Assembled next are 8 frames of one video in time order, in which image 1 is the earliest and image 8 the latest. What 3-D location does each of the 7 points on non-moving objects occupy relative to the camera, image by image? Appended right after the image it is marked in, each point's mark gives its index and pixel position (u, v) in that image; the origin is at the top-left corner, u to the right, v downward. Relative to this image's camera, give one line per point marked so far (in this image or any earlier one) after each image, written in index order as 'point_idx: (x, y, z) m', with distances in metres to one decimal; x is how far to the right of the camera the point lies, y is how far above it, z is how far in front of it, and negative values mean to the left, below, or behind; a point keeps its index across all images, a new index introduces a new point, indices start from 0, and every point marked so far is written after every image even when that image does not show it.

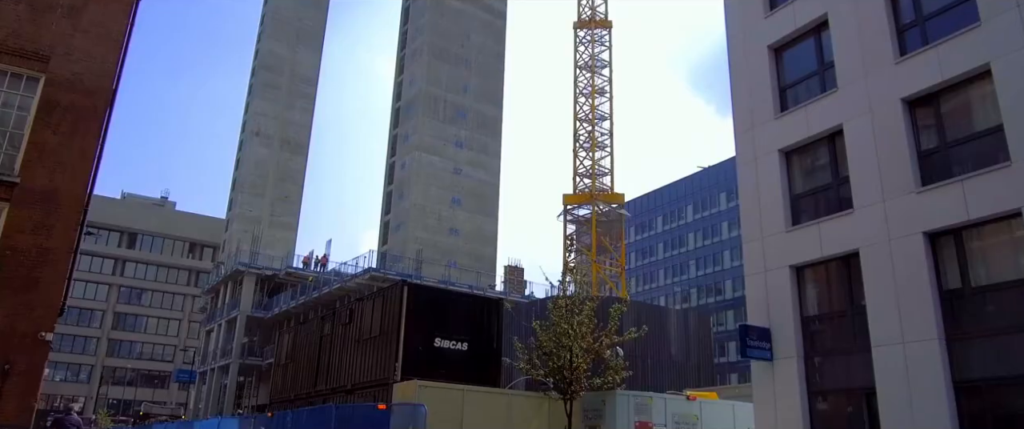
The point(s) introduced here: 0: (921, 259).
0: (+11.3, -1.2, +19.5) m
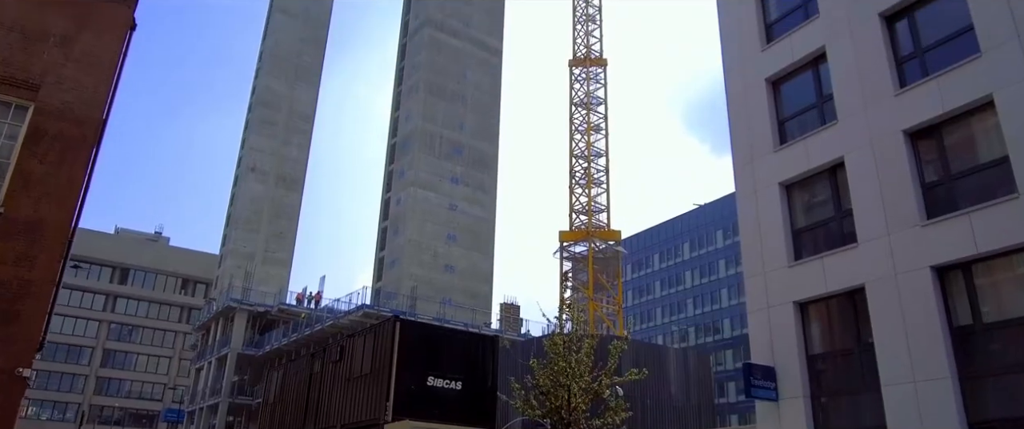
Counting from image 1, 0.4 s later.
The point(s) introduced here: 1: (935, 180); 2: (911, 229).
0: (+11.2, -2.1, +18.9) m
1: (+11.9, +1.0, +19.7) m
2: (+11.2, -0.4, +19.7) m
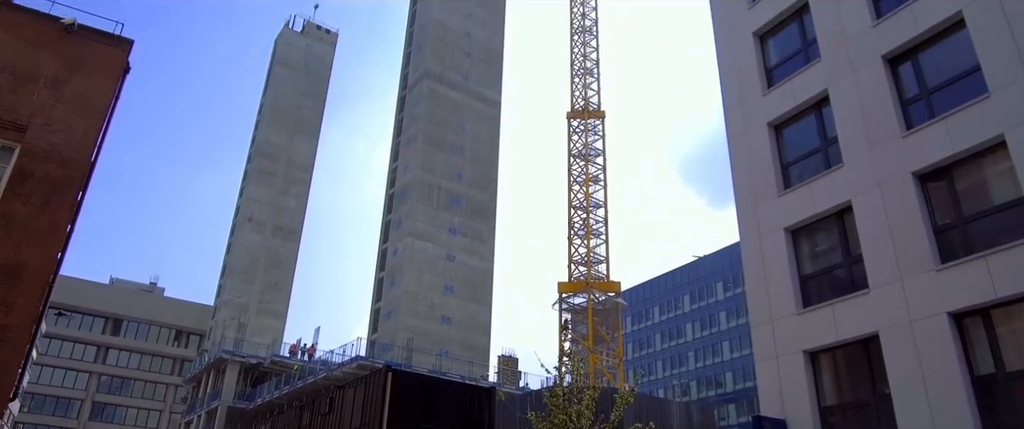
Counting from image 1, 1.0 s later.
0: (+11.1, -3.3, +18.0) m
1: (+11.8, -0.2, +19.0) m
2: (+11.1, -1.6, +18.9) m
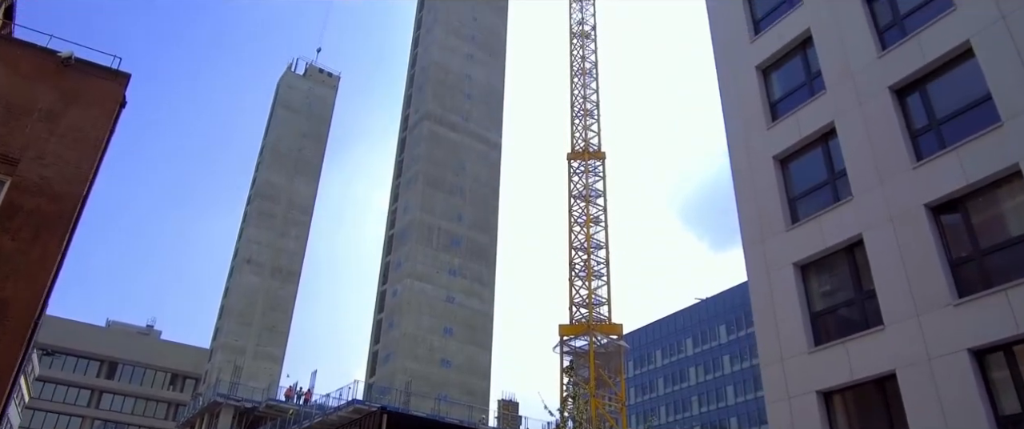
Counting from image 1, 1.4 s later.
0: (+11.2, -4.0, +17.2) m
1: (+11.8, -1.1, +18.4) m
2: (+11.1, -2.4, +18.2) m
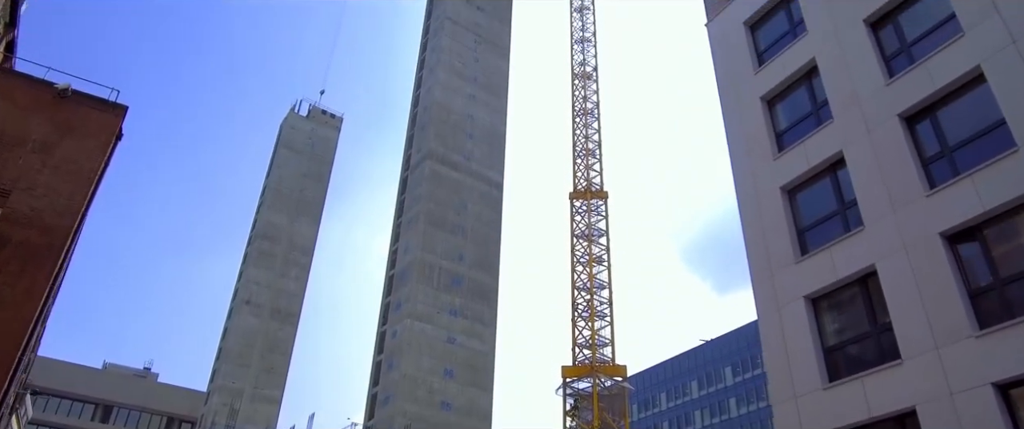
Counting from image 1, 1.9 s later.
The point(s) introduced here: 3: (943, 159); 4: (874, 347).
0: (+11.2, -4.7, +16.3) m
1: (+11.9, -1.8, +17.7) m
2: (+11.2, -3.1, +17.4) m
3: (+12.0, +1.5, +19.6) m
4: (+10.2, -3.7, +19.8) m
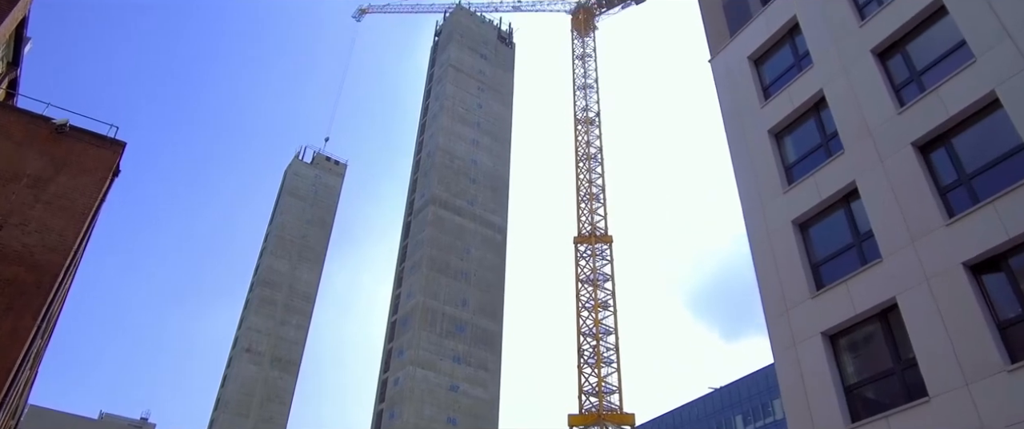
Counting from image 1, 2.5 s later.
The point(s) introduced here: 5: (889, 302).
0: (+11.3, -5.3, +15.3) m
1: (+12.0, -2.5, +16.8) m
2: (+11.3, -3.8, +16.5) m
3: (+12.1, +0.7, +18.9) m
4: (+10.3, -4.5, +18.8) m
5: (+10.5, -2.4, +19.5) m
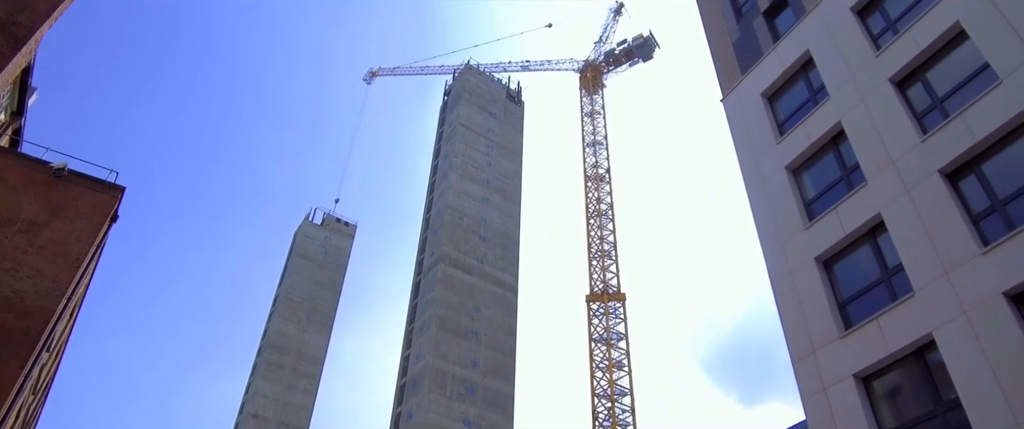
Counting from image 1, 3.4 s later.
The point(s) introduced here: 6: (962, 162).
0: (+11.5, -5.6, +13.7) m
1: (+12.2, -3.0, +15.5) m
2: (+11.5, -4.3, +15.0) m
3: (+12.3, 0.0, +17.9) m
4: (+10.6, -5.2, +17.3) m
5: (+10.7, -3.2, +18.2) m
6: (+12.2, +1.4, +19.1) m
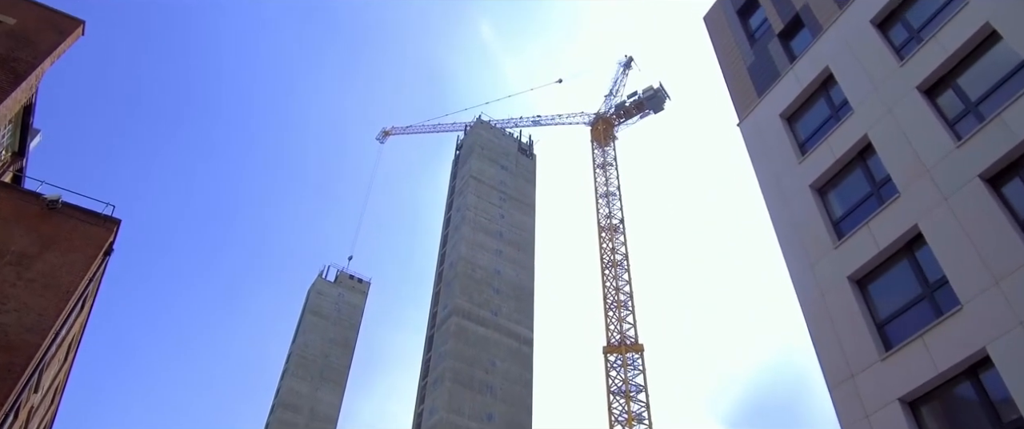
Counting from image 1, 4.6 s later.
0: (+11.7, -5.3, +11.8) m
1: (+12.4, -2.8, +13.8) m
2: (+11.7, -4.1, +13.2) m
3: (+12.5, -0.1, +16.4) m
4: (+10.9, -5.3, +15.5) m
5: (+11.0, -3.3, +16.5) m
6: (+12.4, +1.3, +17.8) m
